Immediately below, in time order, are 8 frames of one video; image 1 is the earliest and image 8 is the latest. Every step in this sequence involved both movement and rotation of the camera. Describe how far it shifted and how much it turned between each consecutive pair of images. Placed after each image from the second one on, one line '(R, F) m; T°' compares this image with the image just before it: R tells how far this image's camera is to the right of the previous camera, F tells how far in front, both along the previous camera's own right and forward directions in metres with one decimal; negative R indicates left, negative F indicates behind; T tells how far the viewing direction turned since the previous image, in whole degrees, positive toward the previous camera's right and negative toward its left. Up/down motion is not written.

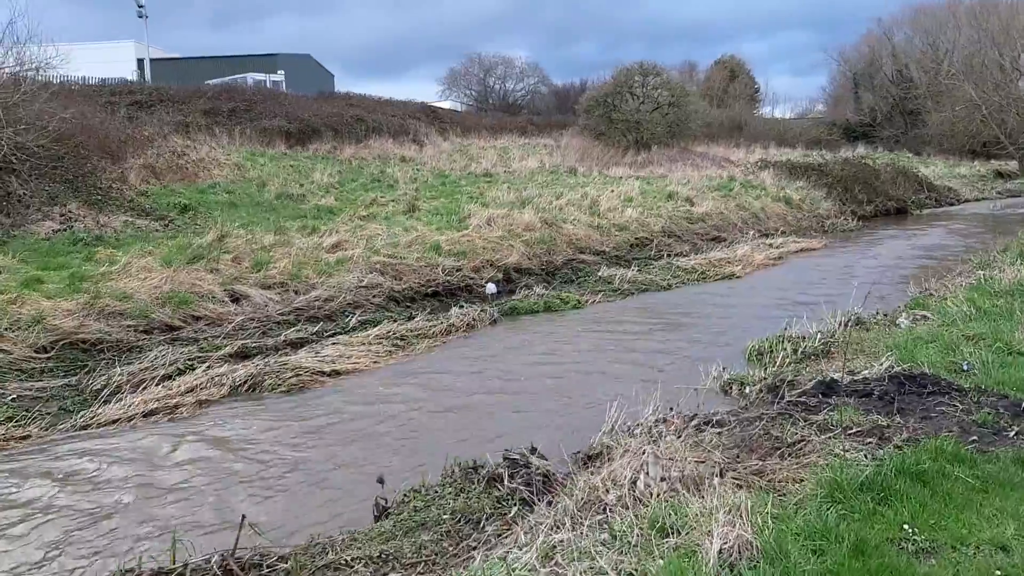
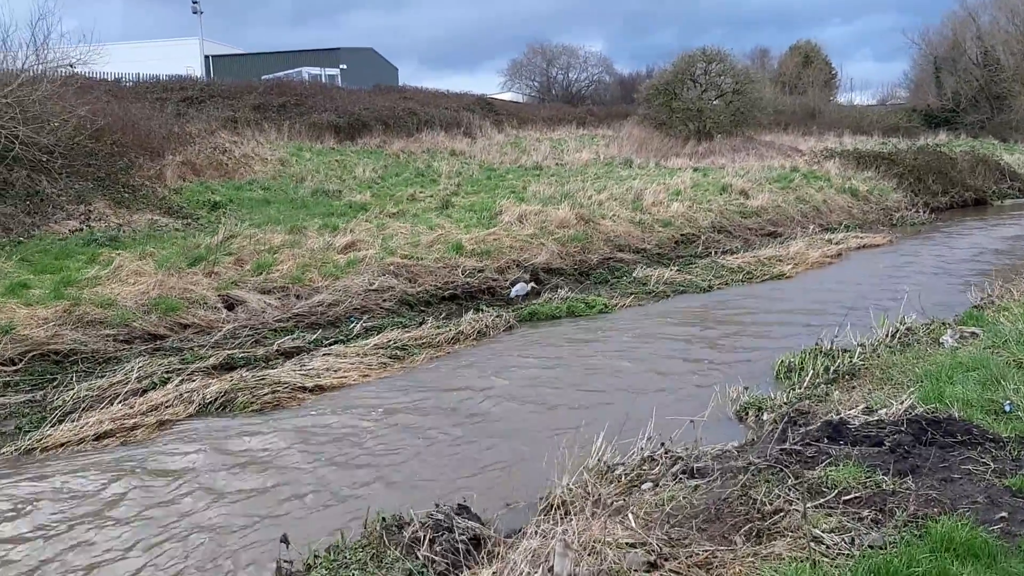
(+0.5, +0.7) m; -4°
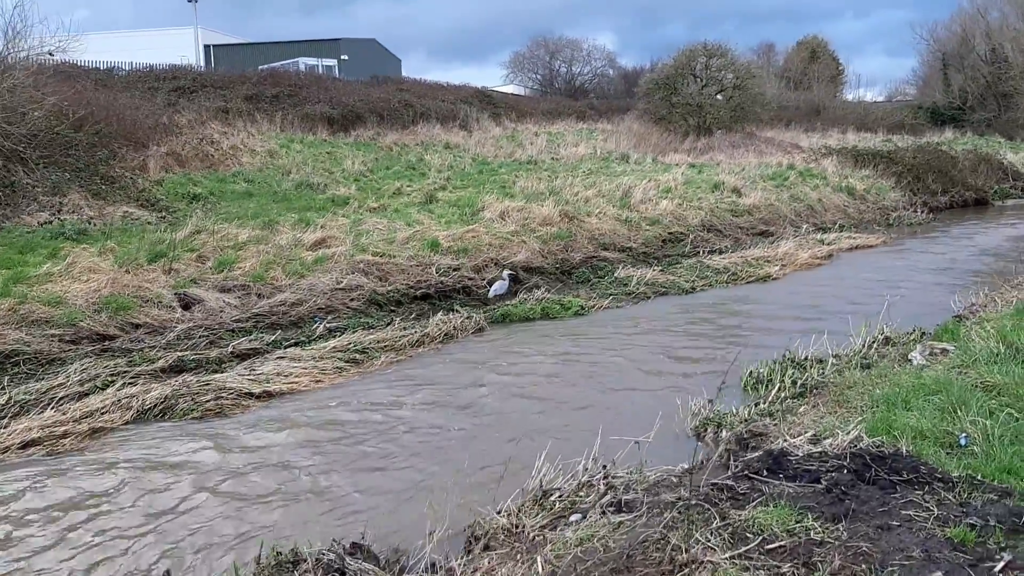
(+0.3, +0.3) m; 0°
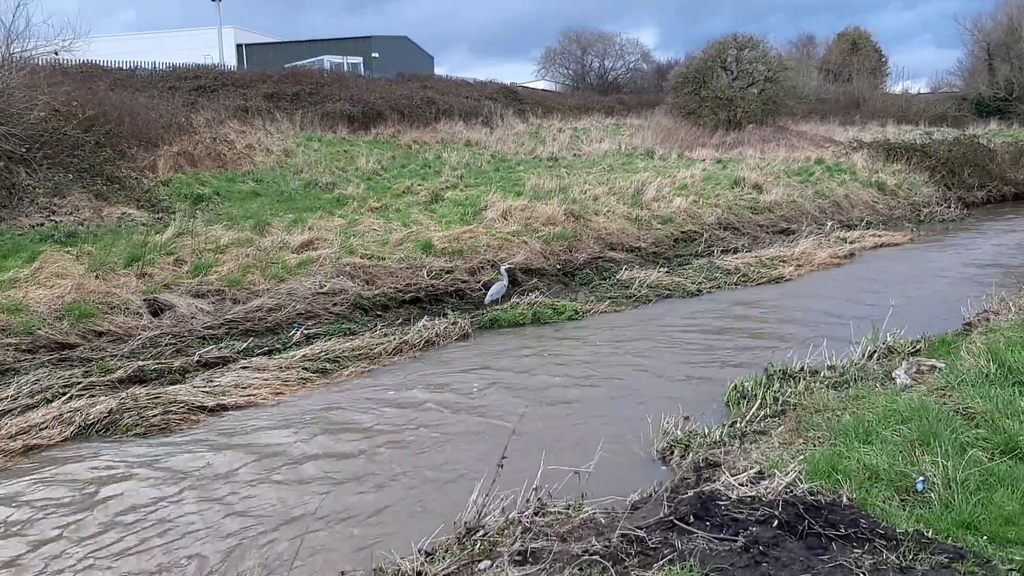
(+0.5, +0.4) m; -2°
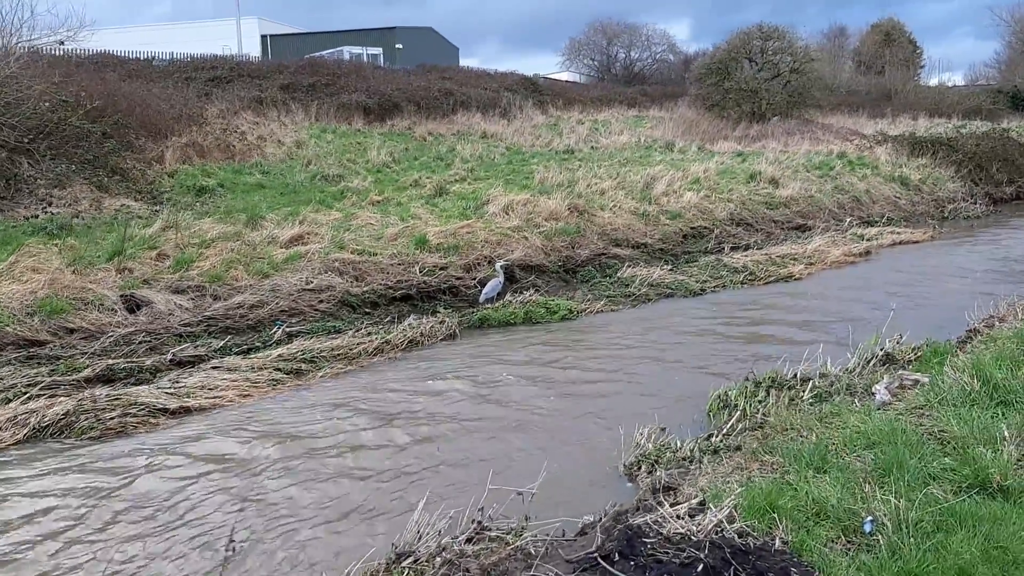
(+0.3, +0.3) m; -2°
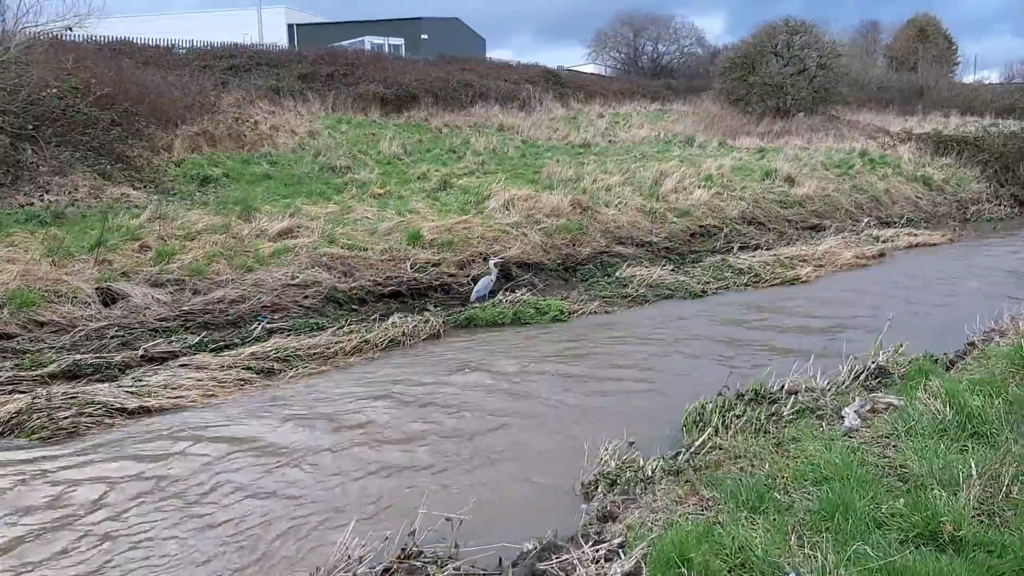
(+0.3, +0.3) m; -2°
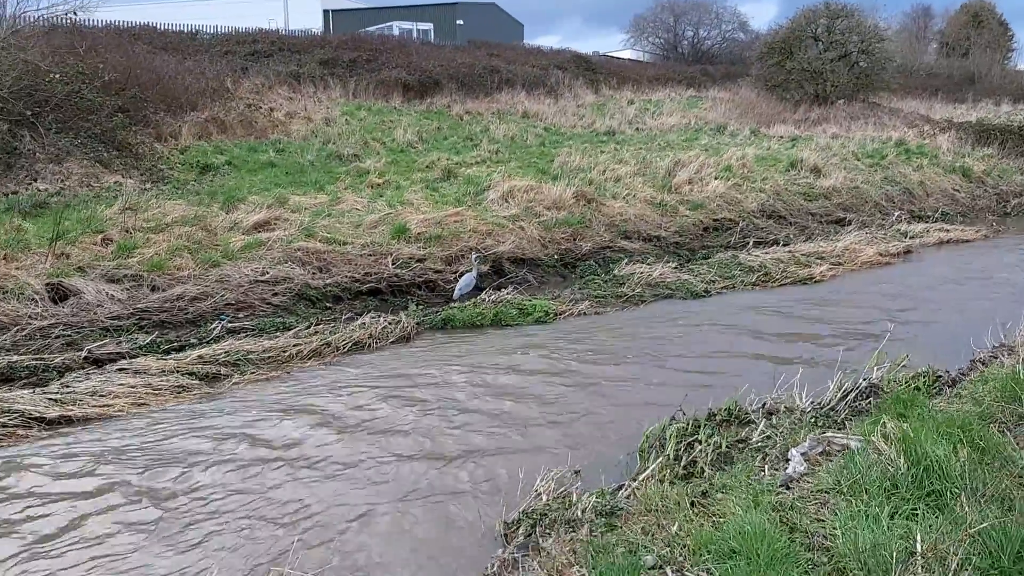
(+0.5, +0.6) m; -3°
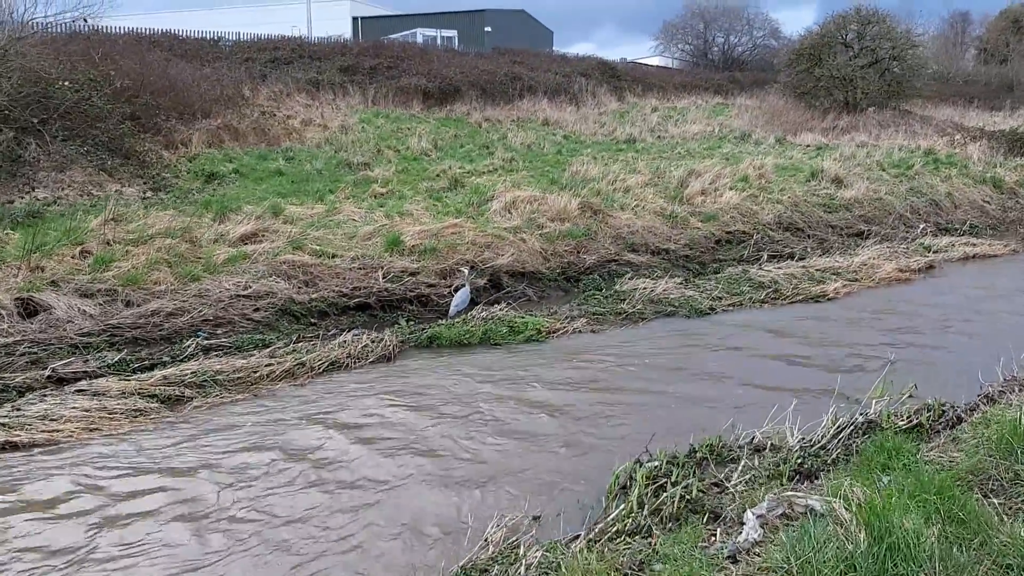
(+0.3, +0.4) m; -2°
